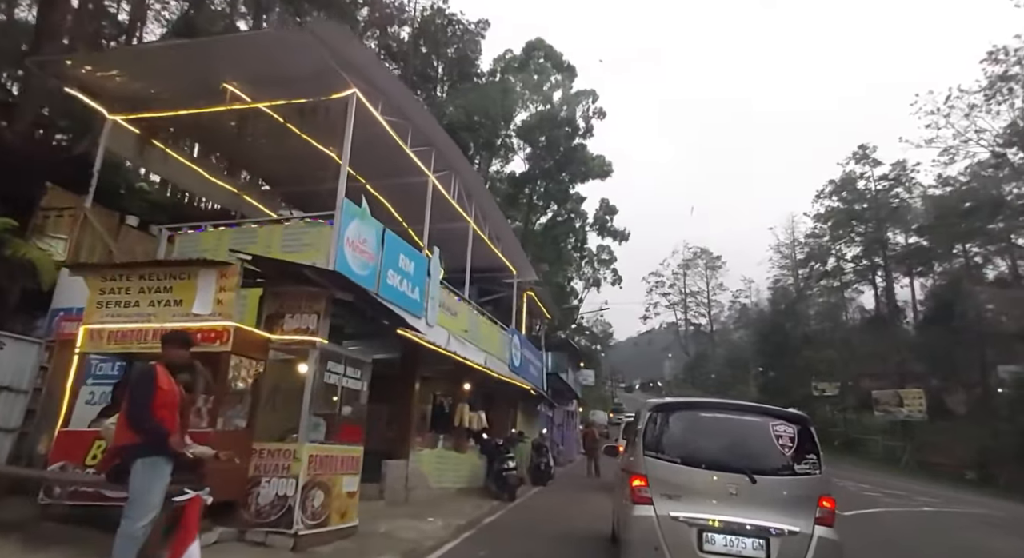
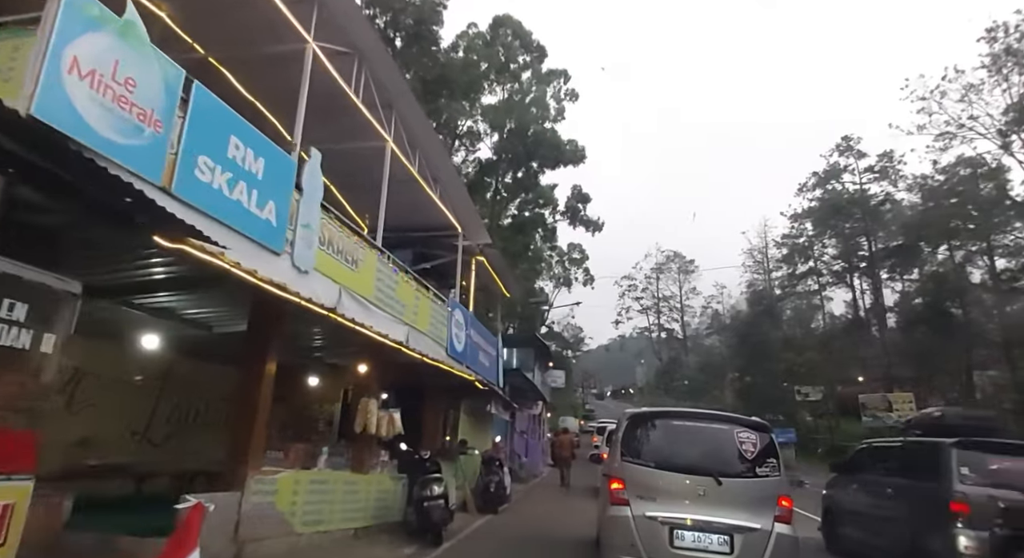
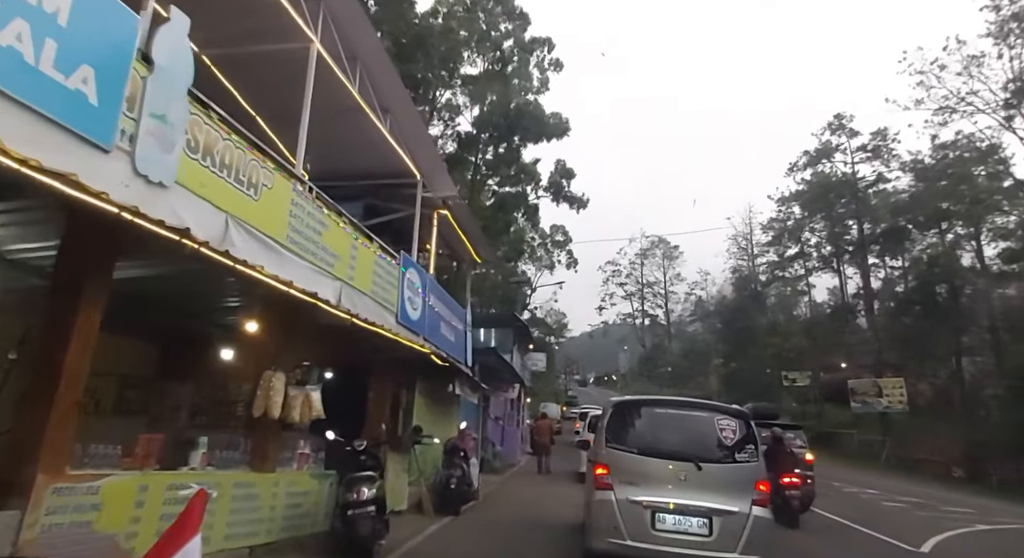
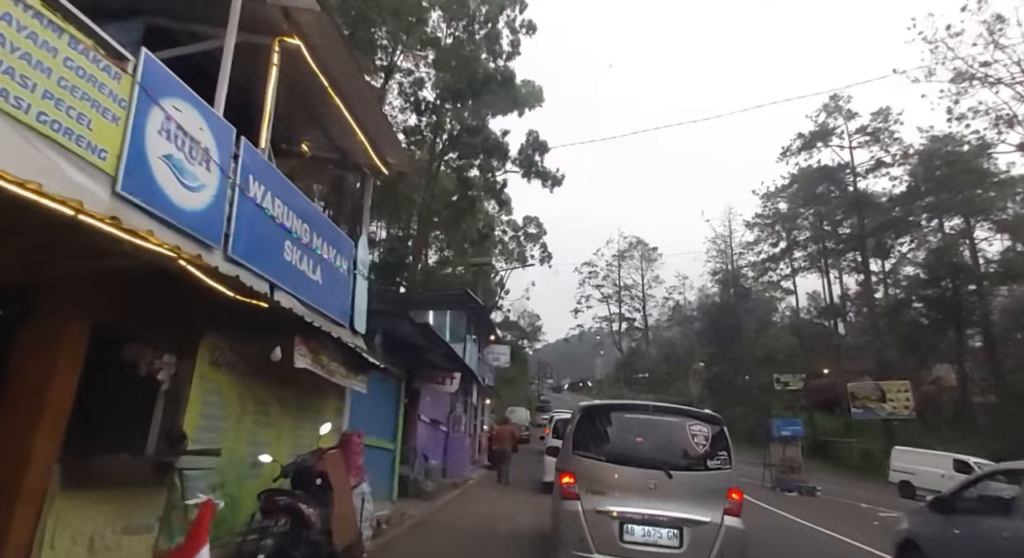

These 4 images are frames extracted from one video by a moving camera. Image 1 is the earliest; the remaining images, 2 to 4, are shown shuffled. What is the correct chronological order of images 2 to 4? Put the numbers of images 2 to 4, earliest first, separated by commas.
2, 3, 4
